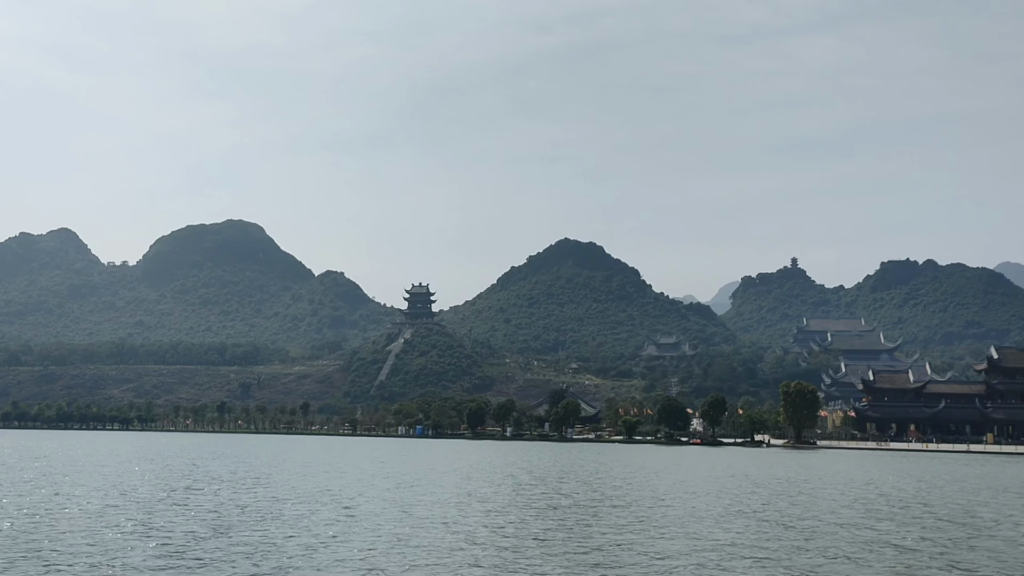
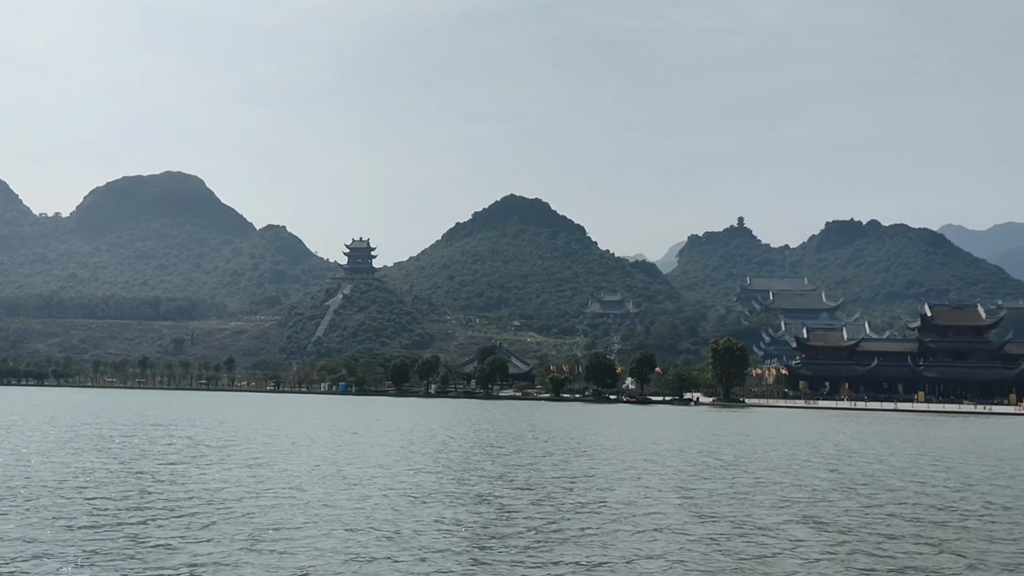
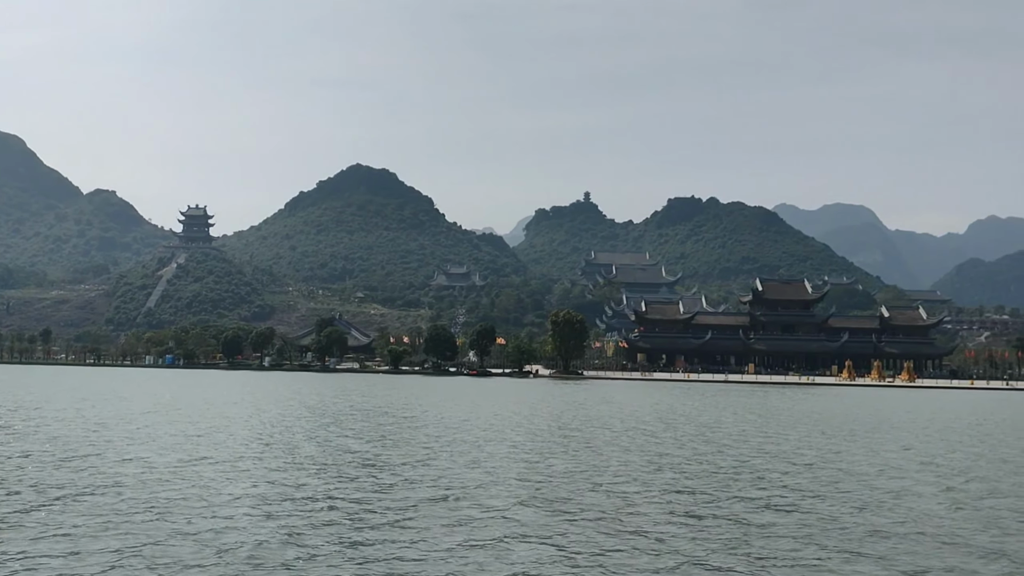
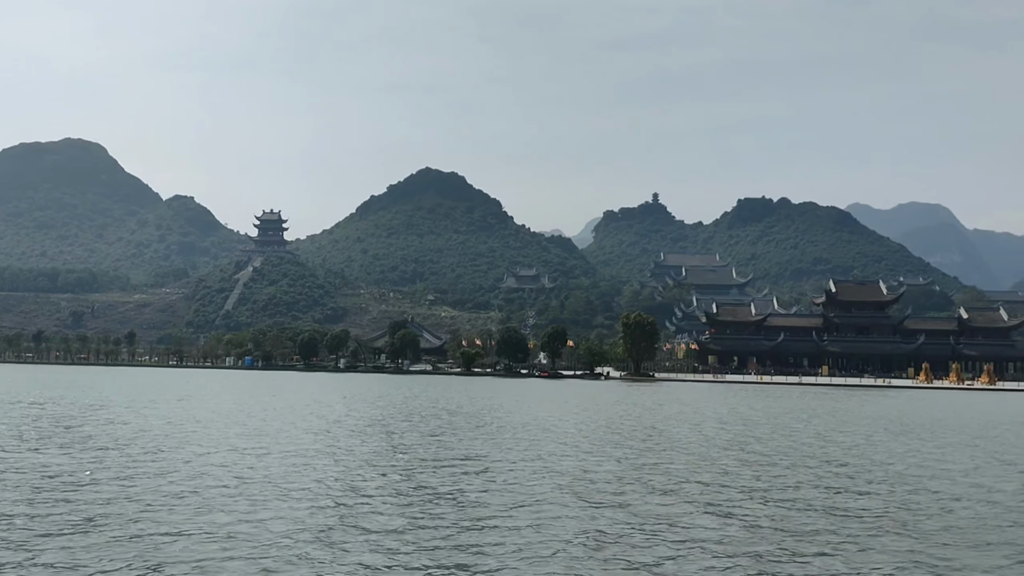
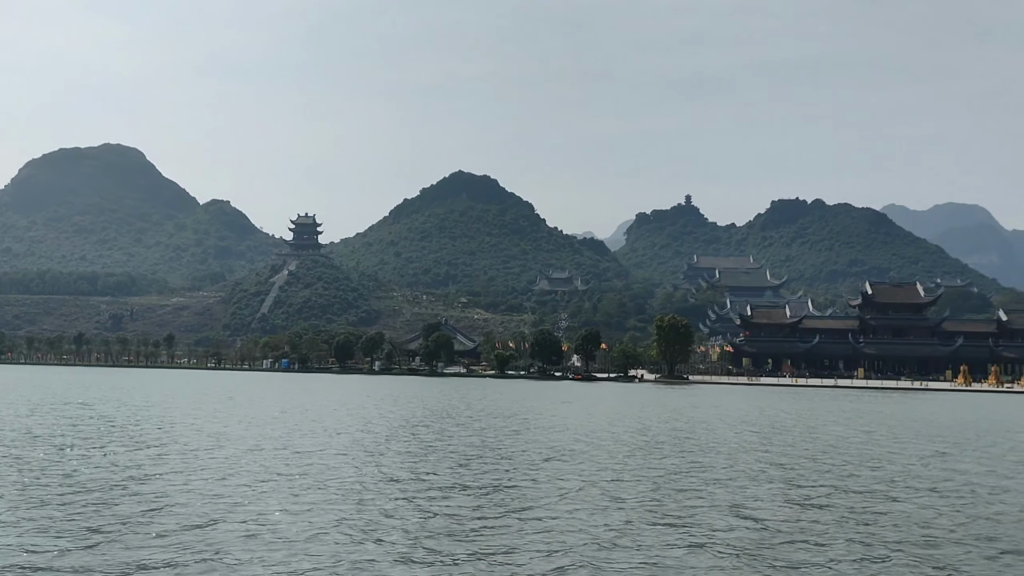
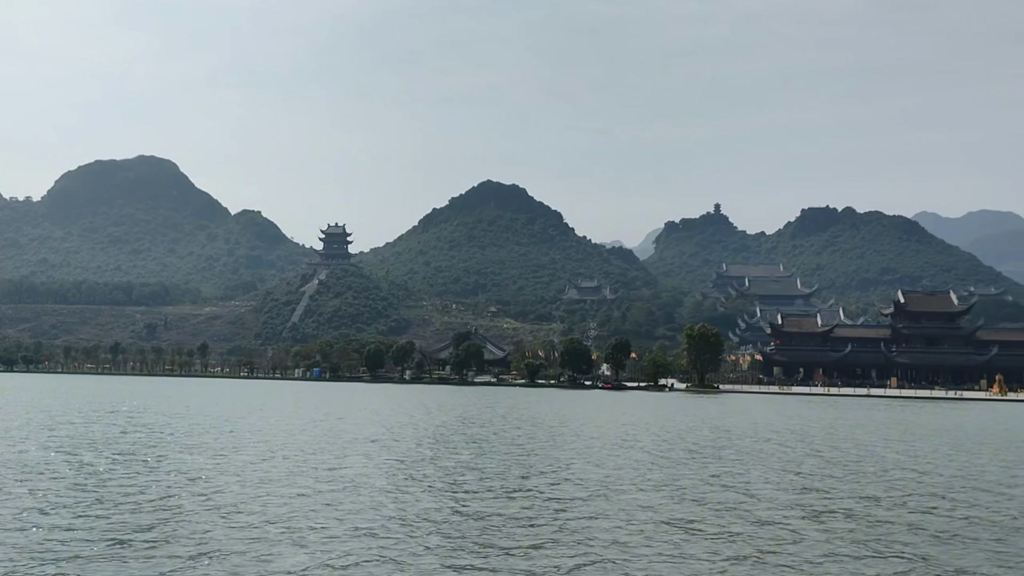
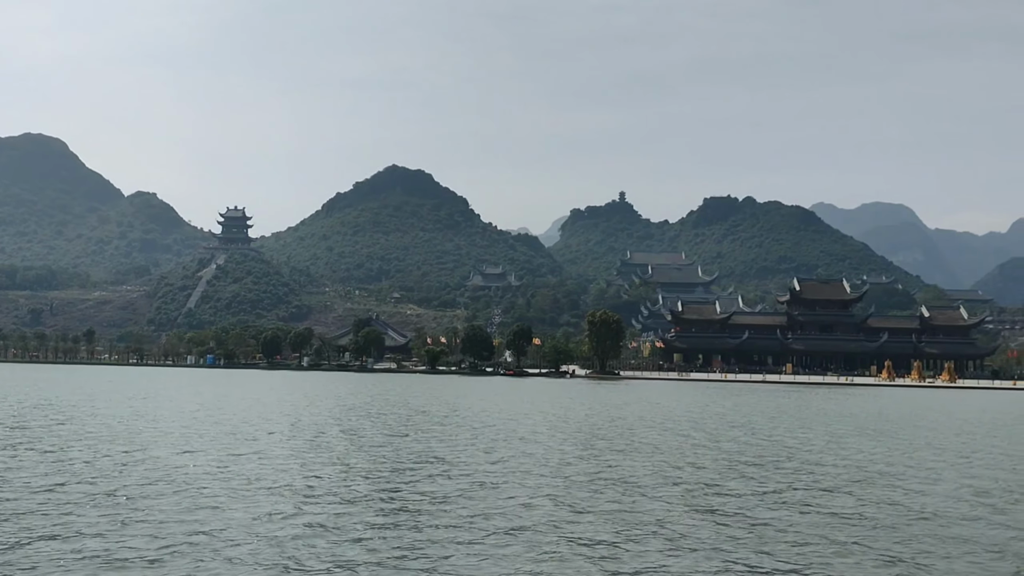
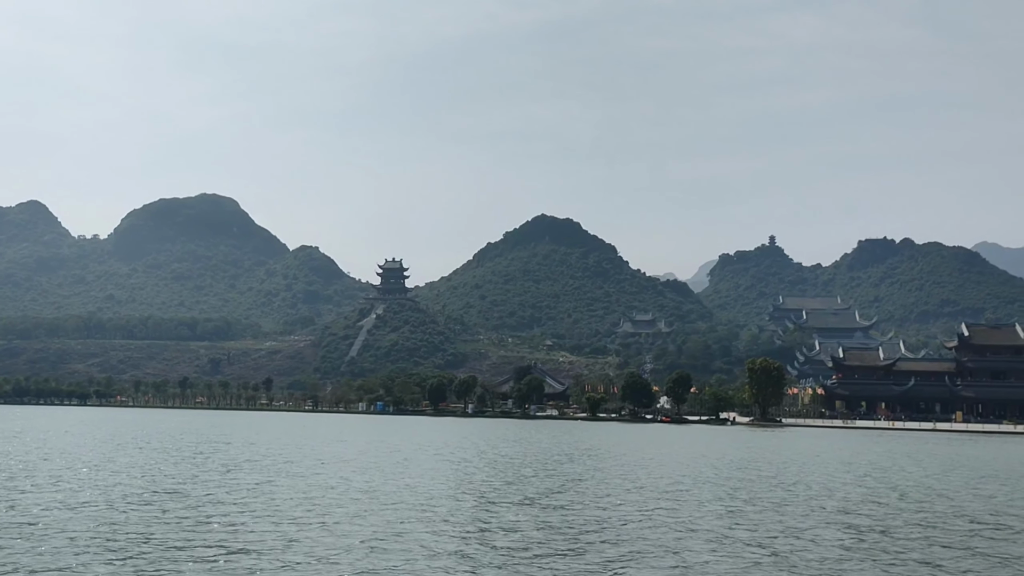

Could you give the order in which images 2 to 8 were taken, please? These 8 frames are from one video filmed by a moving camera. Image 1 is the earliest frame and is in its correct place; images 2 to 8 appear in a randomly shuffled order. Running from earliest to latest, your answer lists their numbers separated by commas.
8, 2, 6, 5, 4, 7, 3
